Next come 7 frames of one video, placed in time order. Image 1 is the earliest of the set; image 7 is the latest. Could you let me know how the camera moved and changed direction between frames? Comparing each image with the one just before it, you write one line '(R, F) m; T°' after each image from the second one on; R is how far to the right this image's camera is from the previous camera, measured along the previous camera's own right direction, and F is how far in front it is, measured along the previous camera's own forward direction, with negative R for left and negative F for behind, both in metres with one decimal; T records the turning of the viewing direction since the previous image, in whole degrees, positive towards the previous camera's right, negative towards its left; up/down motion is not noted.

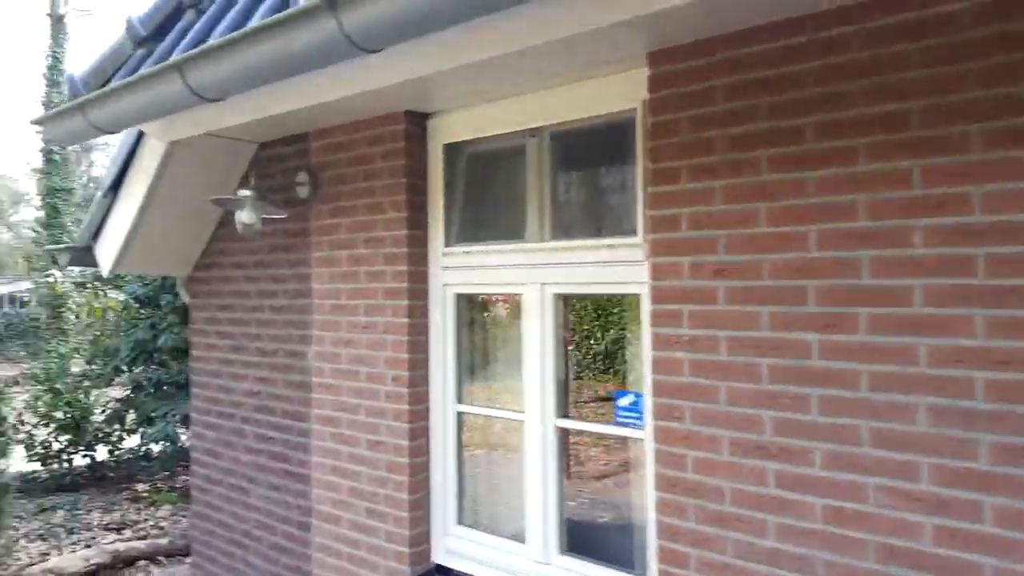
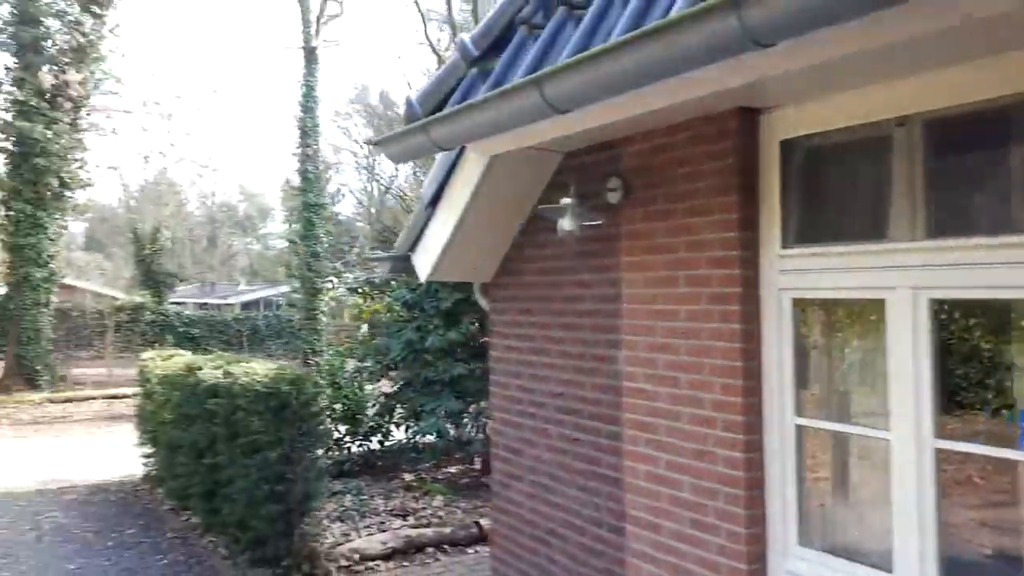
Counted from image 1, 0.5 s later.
(-0.5, 0.0) m; -15°
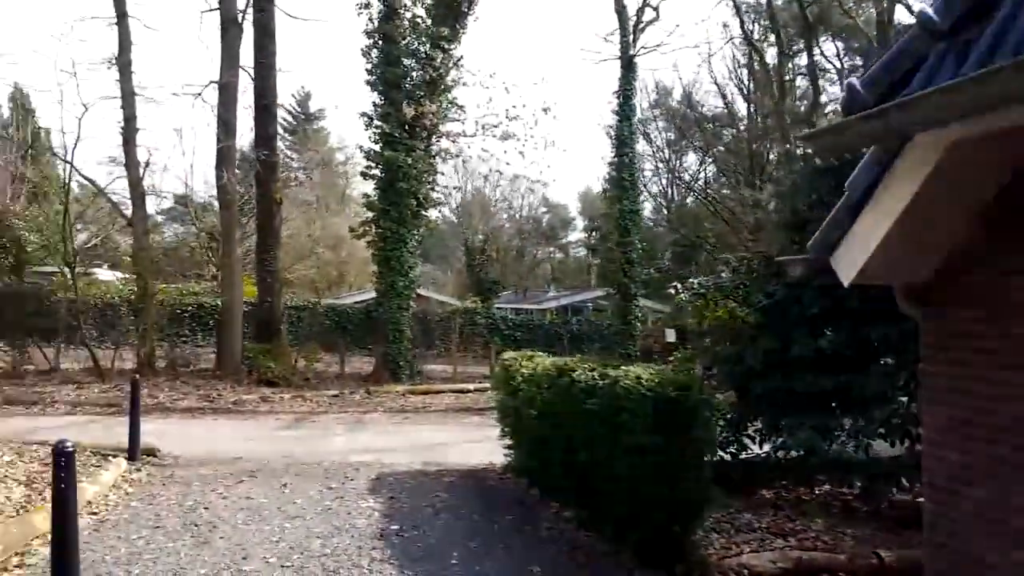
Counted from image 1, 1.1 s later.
(-0.6, 0.0) m; -22°
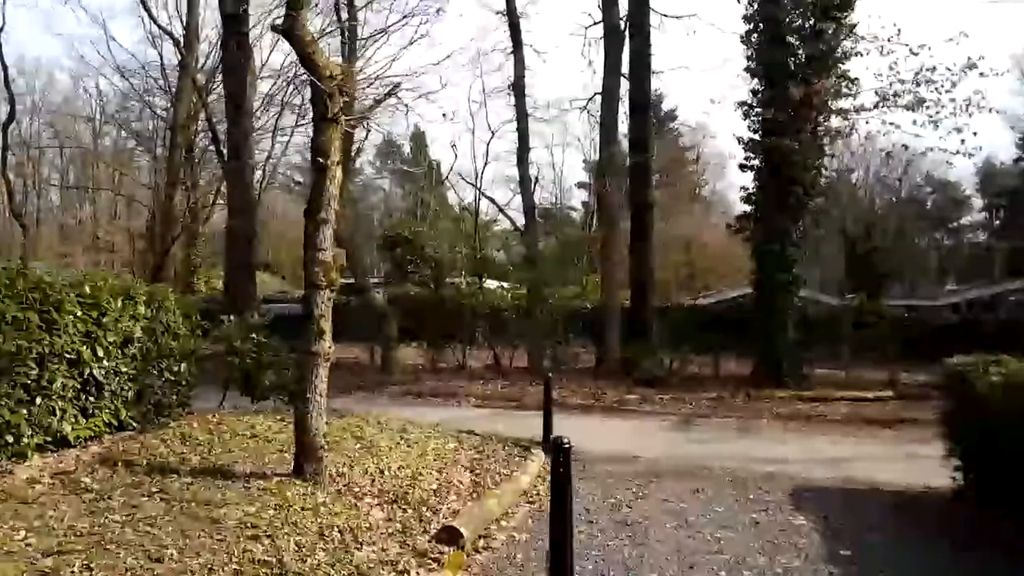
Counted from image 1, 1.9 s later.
(-0.7, +0.2) m; -26°
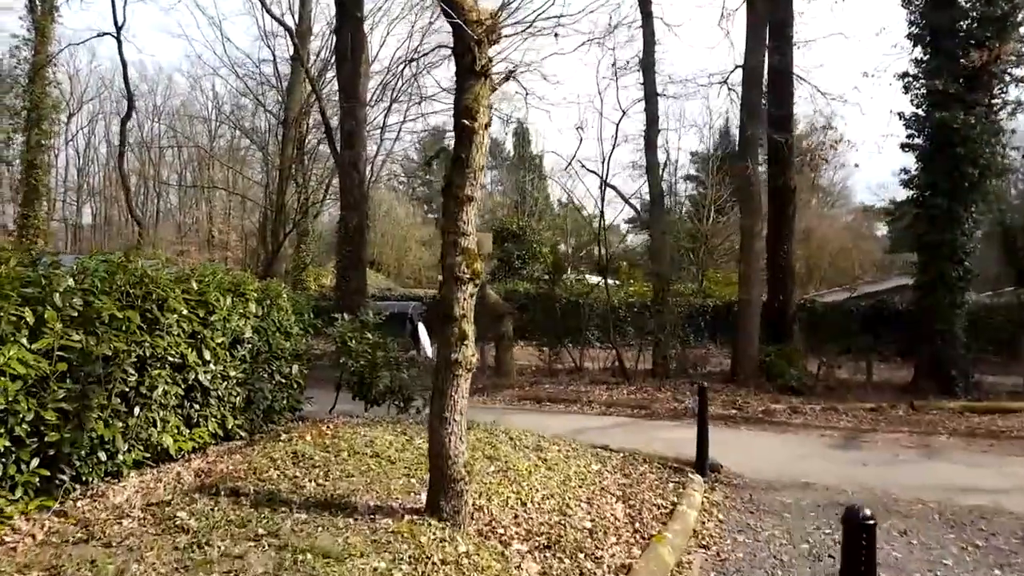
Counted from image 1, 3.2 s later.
(-0.5, +1.2) m; -7°
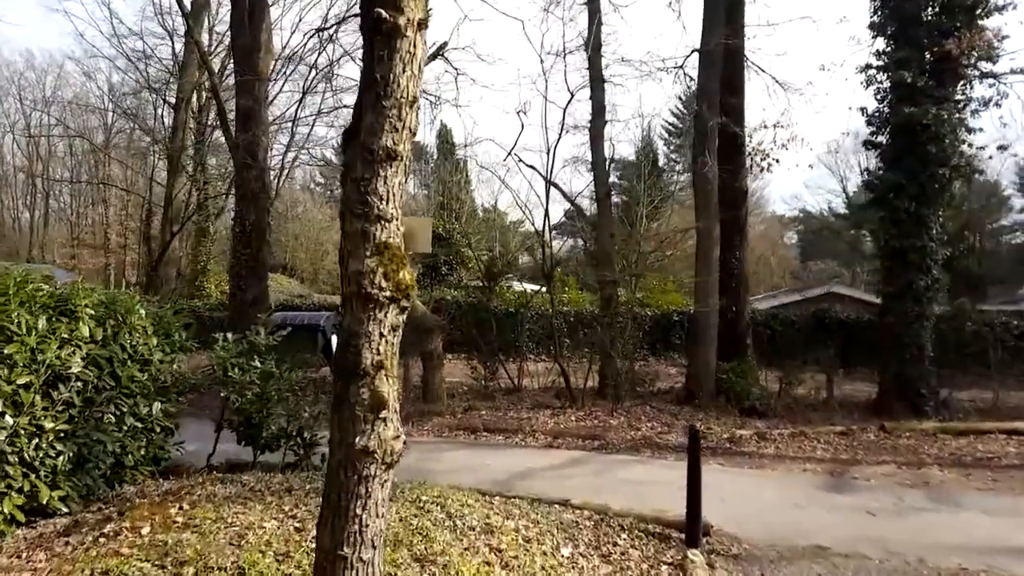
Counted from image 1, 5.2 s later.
(-0.1, +2.0) m; +6°
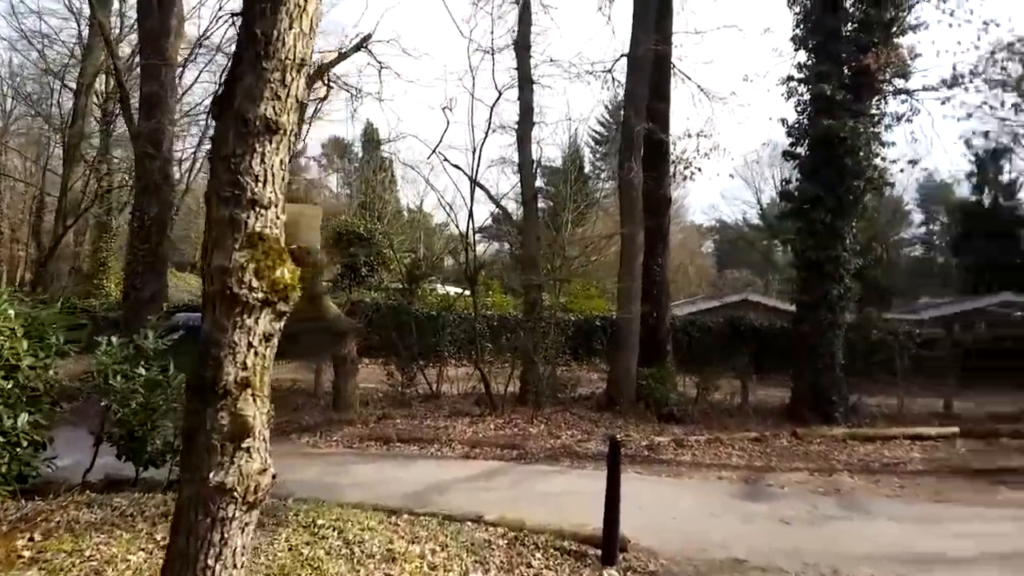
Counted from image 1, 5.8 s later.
(+0.1, +0.4) m; +6°
